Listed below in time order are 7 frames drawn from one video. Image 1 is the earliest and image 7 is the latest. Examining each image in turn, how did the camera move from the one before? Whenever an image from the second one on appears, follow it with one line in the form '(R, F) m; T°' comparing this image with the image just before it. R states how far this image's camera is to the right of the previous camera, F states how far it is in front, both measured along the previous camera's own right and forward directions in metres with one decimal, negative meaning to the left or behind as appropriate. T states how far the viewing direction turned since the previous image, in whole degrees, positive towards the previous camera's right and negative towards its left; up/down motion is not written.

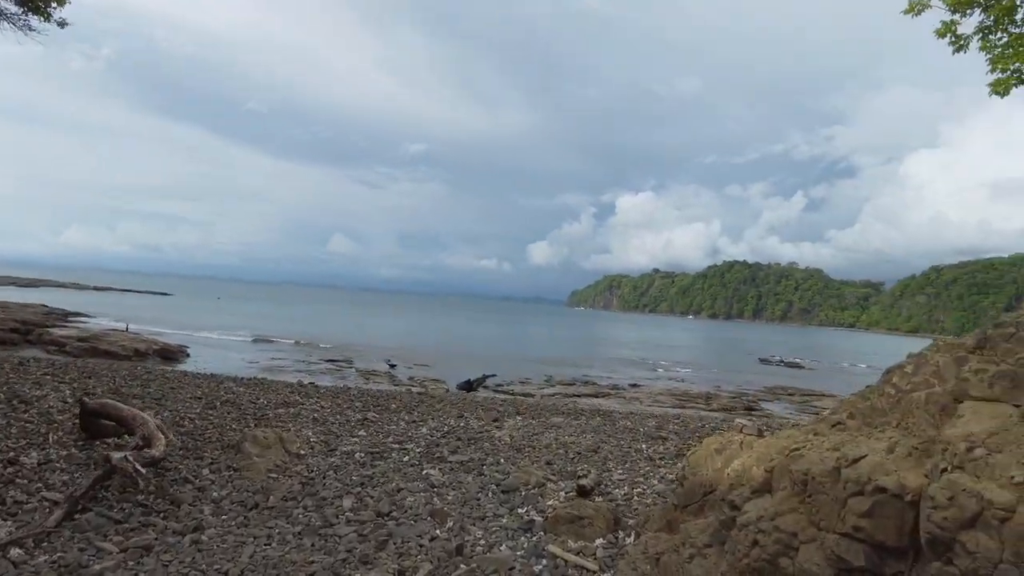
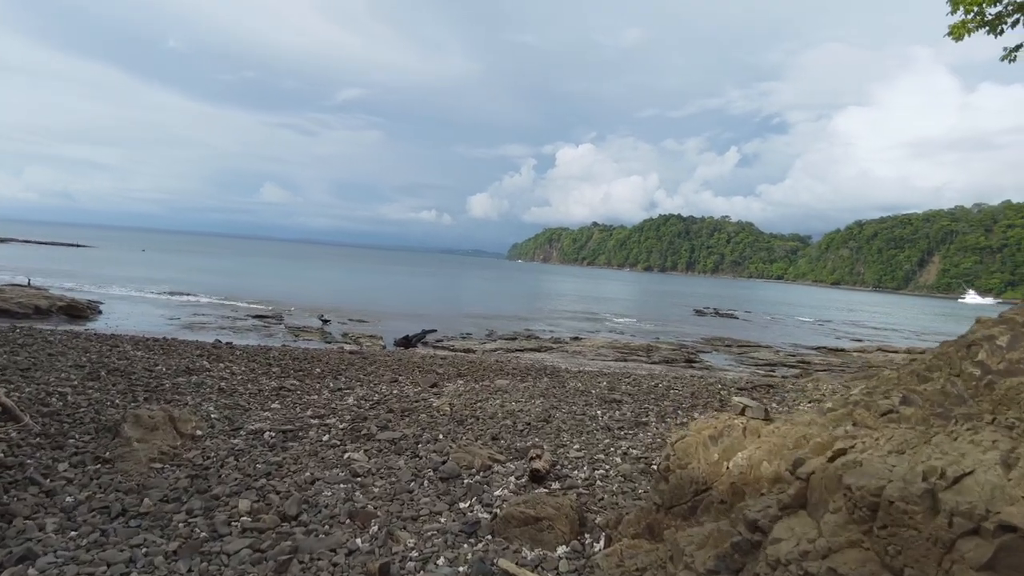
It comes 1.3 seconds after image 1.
(+0.5, +1.3) m; -2°
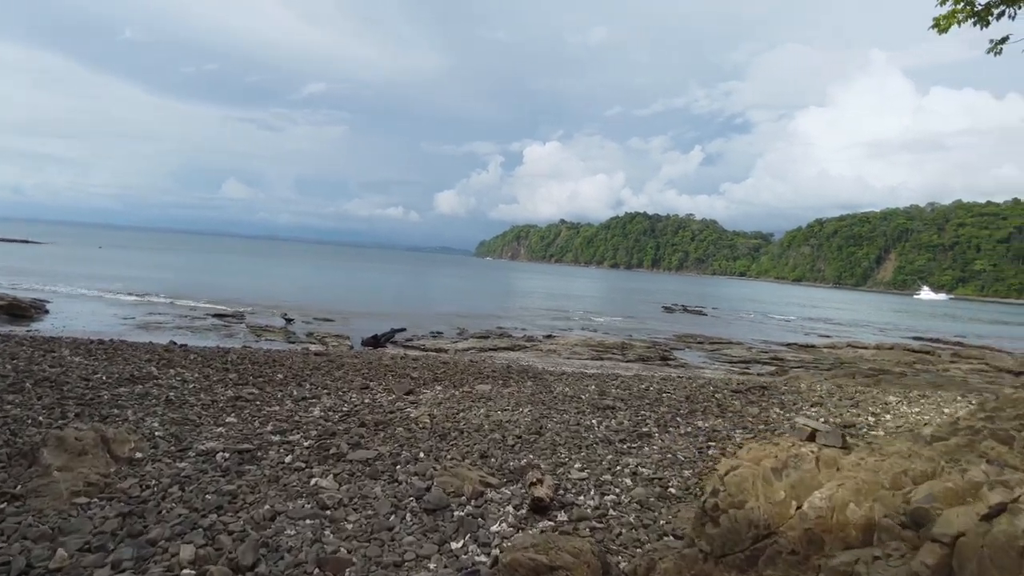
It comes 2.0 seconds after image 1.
(-0.2, +0.9) m; +3°
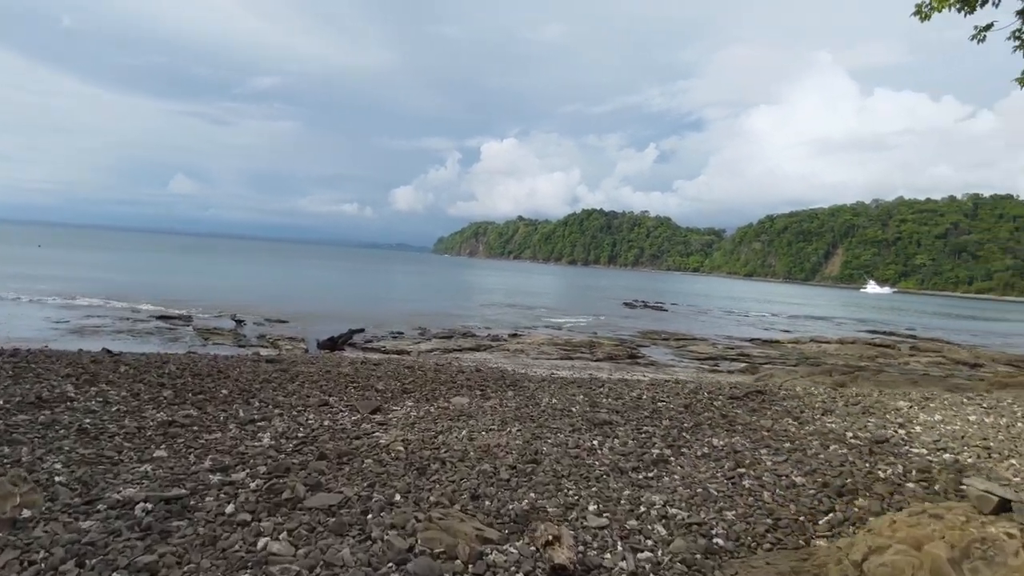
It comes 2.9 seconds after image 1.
(-0.3, +1.2) m; +4°
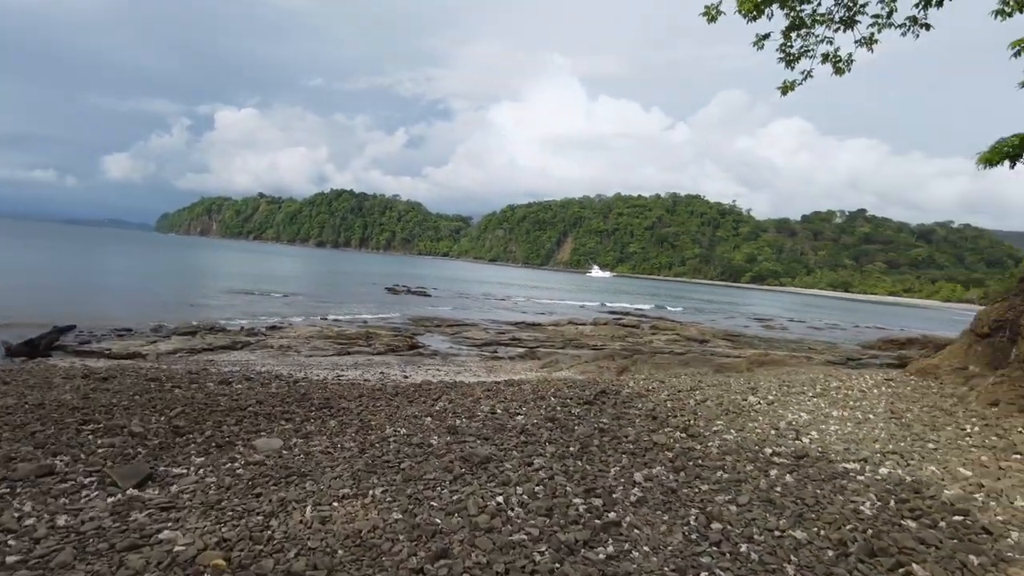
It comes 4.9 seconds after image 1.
(-0.9, +2.3) m; +22°
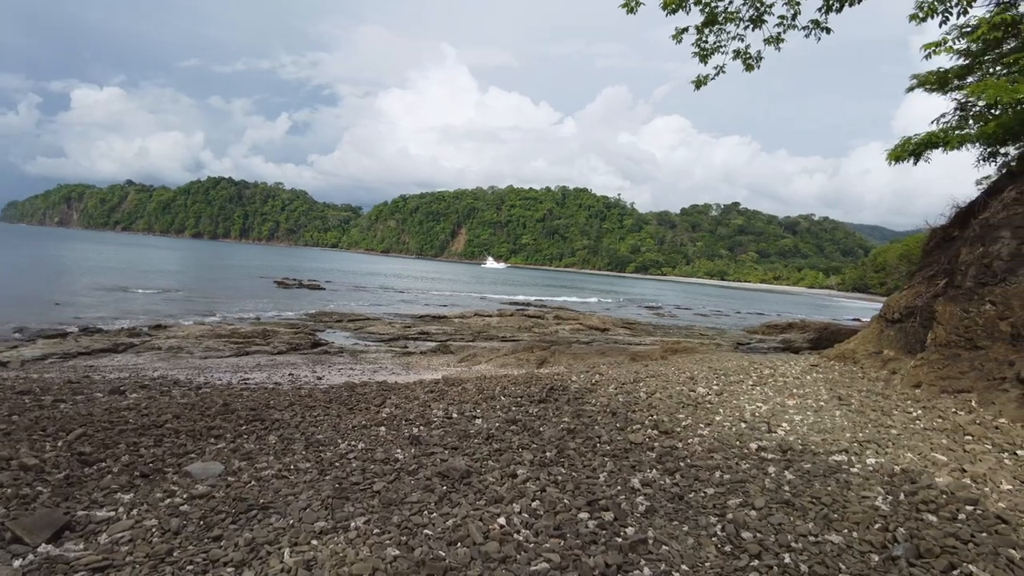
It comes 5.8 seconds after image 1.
(-0.8, +0.7) m; +9°
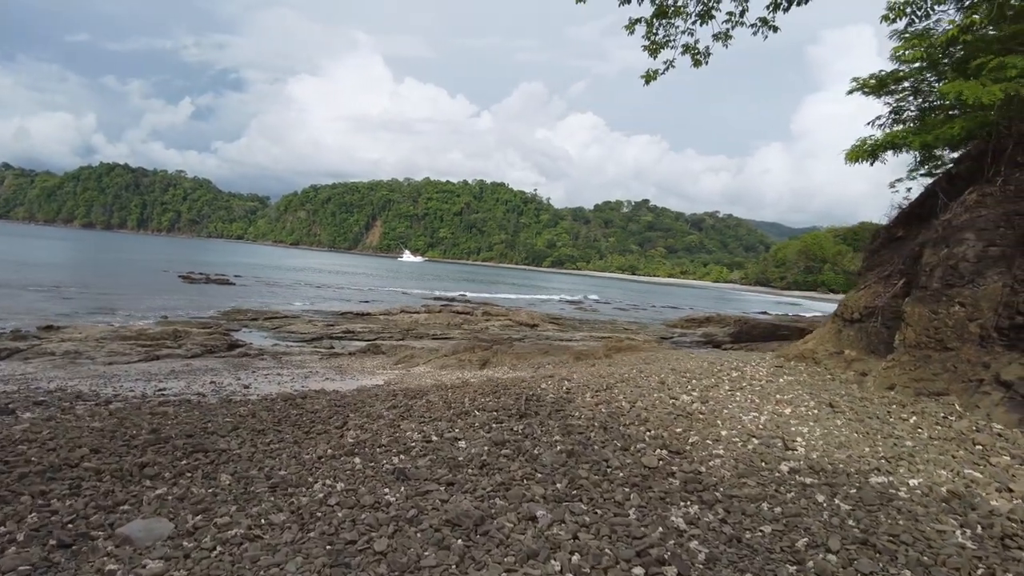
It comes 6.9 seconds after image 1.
(-0.8, +1.0) m; +7°
